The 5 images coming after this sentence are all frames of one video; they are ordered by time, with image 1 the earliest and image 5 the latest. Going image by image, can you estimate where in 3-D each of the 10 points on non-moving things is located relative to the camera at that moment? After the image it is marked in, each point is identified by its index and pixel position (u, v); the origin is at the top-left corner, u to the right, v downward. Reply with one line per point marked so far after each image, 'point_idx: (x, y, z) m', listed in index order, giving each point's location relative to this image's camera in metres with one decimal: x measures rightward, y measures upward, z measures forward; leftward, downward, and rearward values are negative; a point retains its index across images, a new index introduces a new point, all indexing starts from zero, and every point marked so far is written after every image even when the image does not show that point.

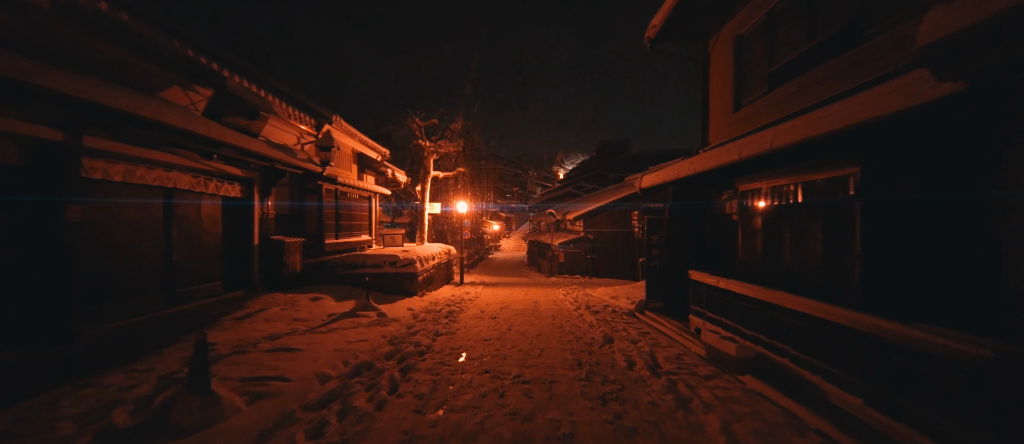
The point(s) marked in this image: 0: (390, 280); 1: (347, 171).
0: (-3.3, -1.5, +9.9) m
1: (-5.4, +1.7, +12.0) m
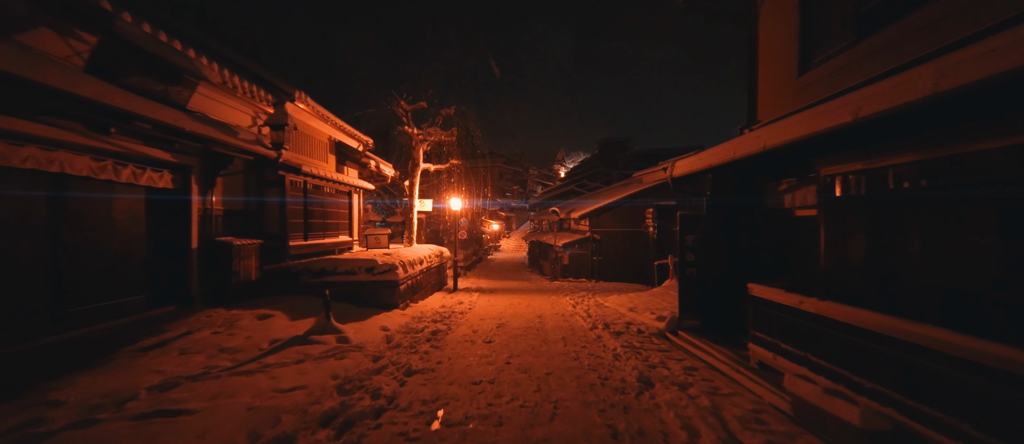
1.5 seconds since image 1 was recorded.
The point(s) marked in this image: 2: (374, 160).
0: (-3.3, -1.5, +8.3) m
1: (-5.4, +1.7, +10.4) m
2: (-4.7, +2.1, +12.5) m
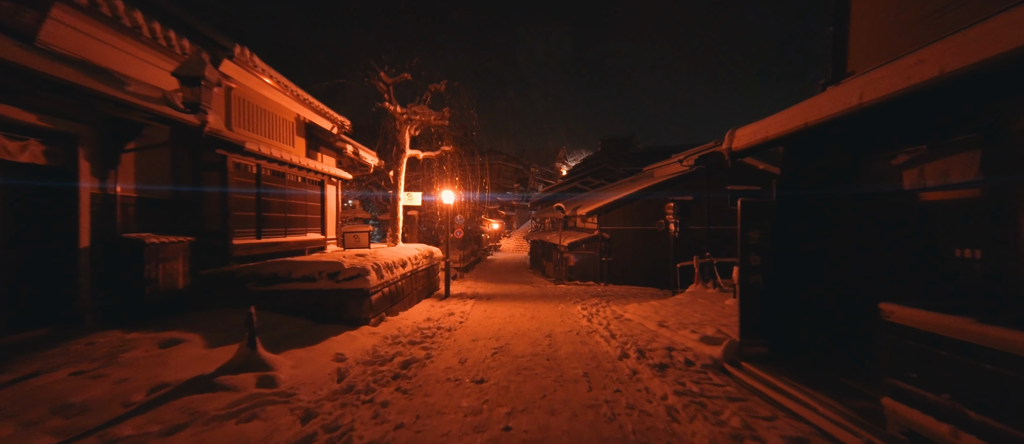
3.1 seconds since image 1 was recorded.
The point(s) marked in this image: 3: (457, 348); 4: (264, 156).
0: (-3.2, -1.4, +6.6) m
1: (-5.4, +1.9, +8.6) m
2: (-4.6, +2.2, +10.8) m
3: (-0.8, -1.9, +5.6) m
4: (-5.0, +1.3, +7.5) m
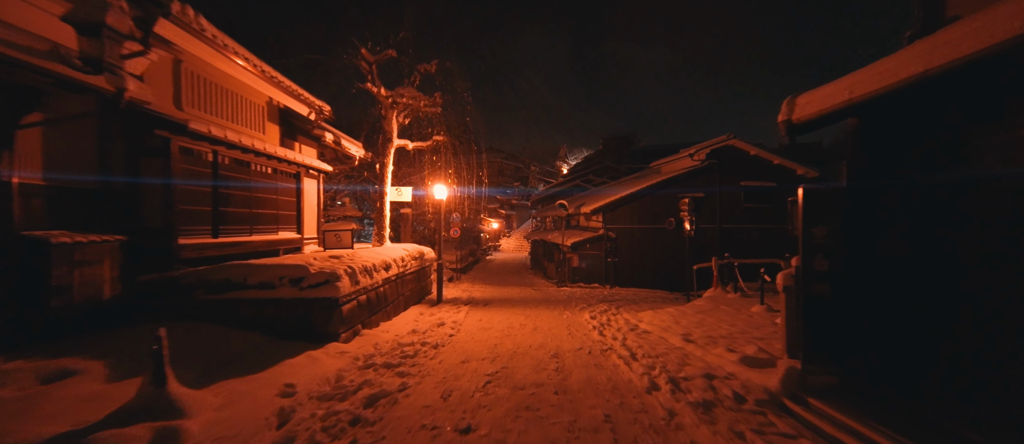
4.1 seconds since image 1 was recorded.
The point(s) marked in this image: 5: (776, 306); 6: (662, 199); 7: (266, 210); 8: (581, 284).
0: (-3.3, -1.3, +5.5) m
1: (-5.4, +1.9, +7.6) m
2: (-4.7, +2.3, +9.7) m
3: (-0.8, -1.8, +4.5) m
4: (-5.0, +1.4, +6.4) m
5: (+6.2, -2.0, +8.7) m
6: (+6.3, +0.9, +15.8) m
7: (-5.2, +0.3, +7.8) m
8: (+3.2, -2.8, +17.0) m
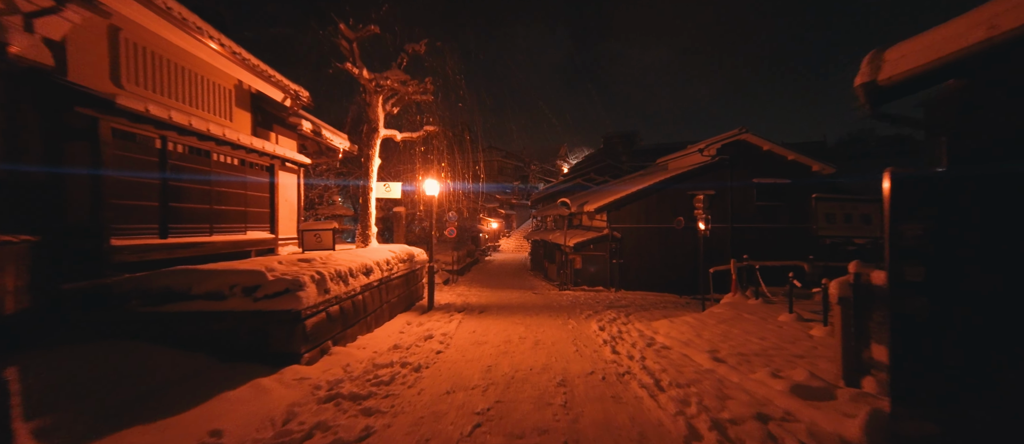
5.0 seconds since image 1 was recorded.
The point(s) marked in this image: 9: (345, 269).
0: (-3.3, -1.3, +4.6) m
1: (-5.5, +2.0, +6.6) m
2: (-4.7, +2.3, +8.8) m
3: (-0.9, -1.8, +3.6) m
4: (-5.0, +1.4, +5.5) m
5: (+6.1, -1.9, +7.8) m
6: (+6.3, +1.0, +14.9) m
7: (-5.2, +0.3, +6.9) m
8: (+3.1, -2.8, +16.1) m
9: (-2.7, -0.8, +5.9) m
